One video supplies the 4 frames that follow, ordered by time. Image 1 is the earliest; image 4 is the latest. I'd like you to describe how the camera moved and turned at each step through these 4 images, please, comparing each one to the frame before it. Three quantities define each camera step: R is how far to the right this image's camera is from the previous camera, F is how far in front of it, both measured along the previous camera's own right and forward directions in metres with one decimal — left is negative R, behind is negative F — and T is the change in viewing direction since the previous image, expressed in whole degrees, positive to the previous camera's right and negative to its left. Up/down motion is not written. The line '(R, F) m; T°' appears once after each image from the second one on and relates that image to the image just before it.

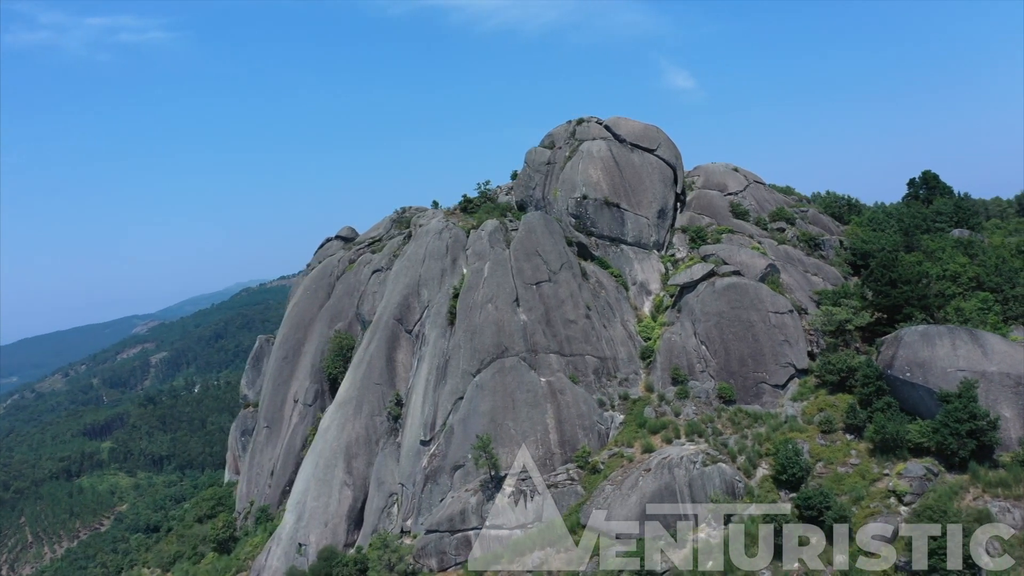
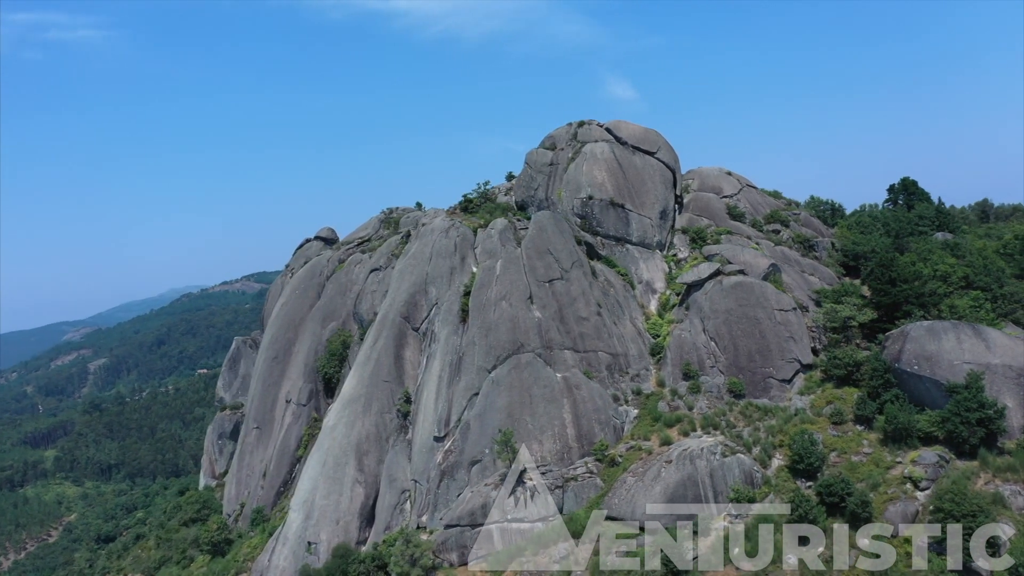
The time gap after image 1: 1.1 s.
(-2.6, -0.3) m; +4°
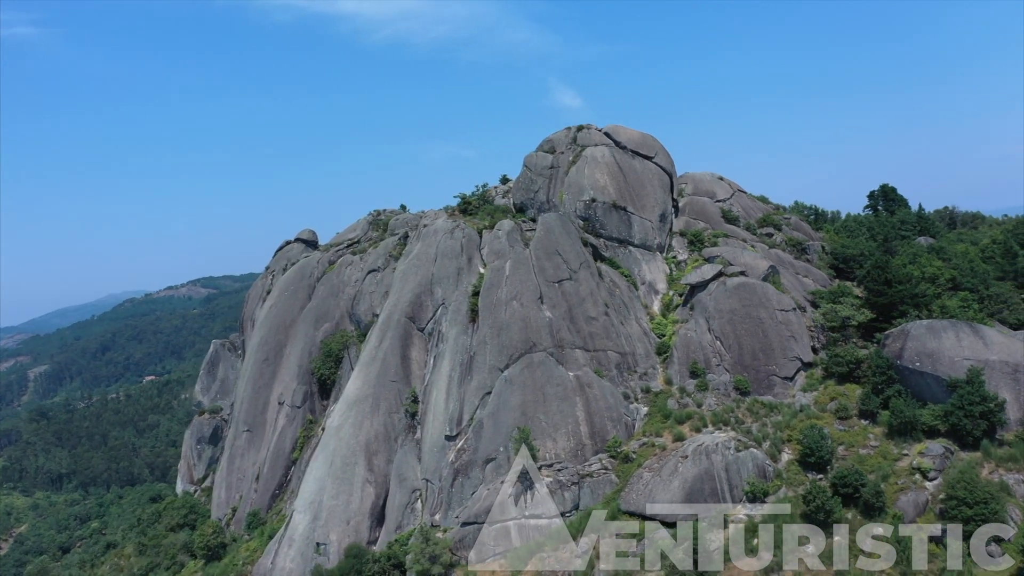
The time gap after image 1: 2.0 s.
(-2.3, -0.3) m; +3°
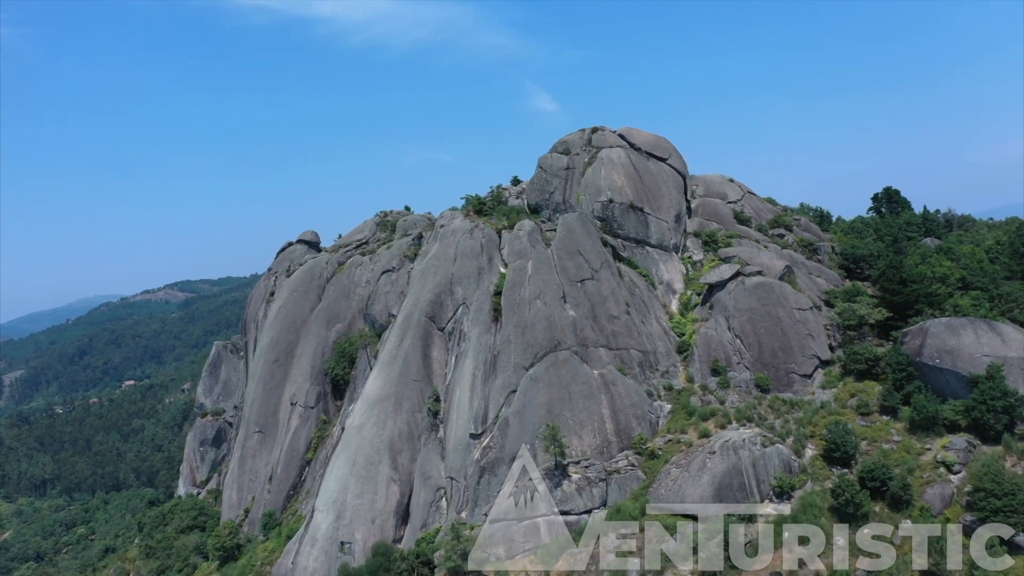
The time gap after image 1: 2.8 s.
(-1.7, -0.3) m; +1°
